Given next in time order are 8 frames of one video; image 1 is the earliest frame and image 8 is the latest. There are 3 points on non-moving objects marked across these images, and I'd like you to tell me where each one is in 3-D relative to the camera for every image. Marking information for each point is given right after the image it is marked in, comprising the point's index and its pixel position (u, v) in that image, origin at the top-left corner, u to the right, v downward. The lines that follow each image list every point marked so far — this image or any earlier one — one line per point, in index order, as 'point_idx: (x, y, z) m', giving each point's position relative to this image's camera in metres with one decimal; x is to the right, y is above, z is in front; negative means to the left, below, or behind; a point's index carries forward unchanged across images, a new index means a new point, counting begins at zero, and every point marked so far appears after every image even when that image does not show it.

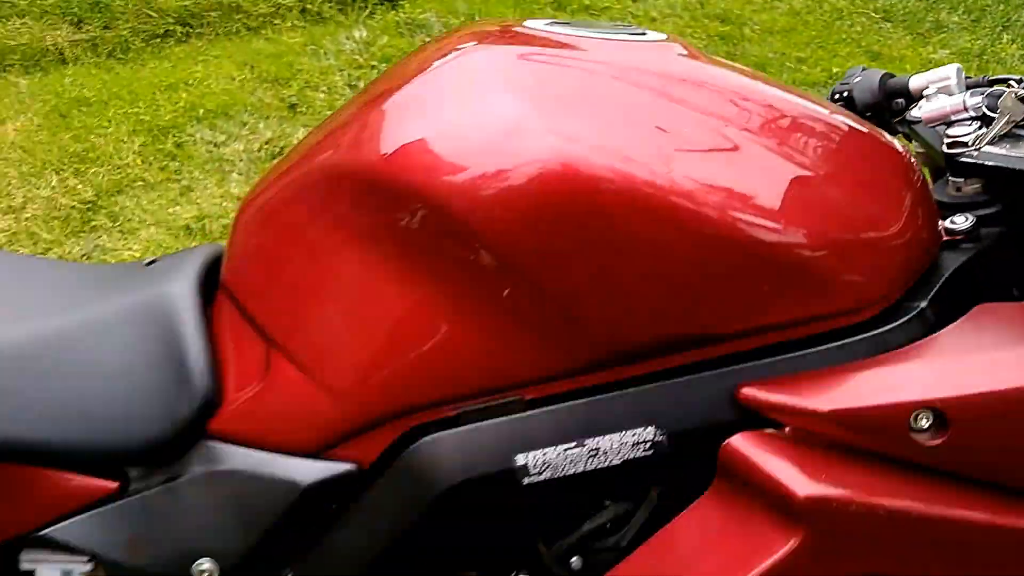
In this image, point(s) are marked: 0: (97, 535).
0: (-0.4, -0.3, +1.1) m
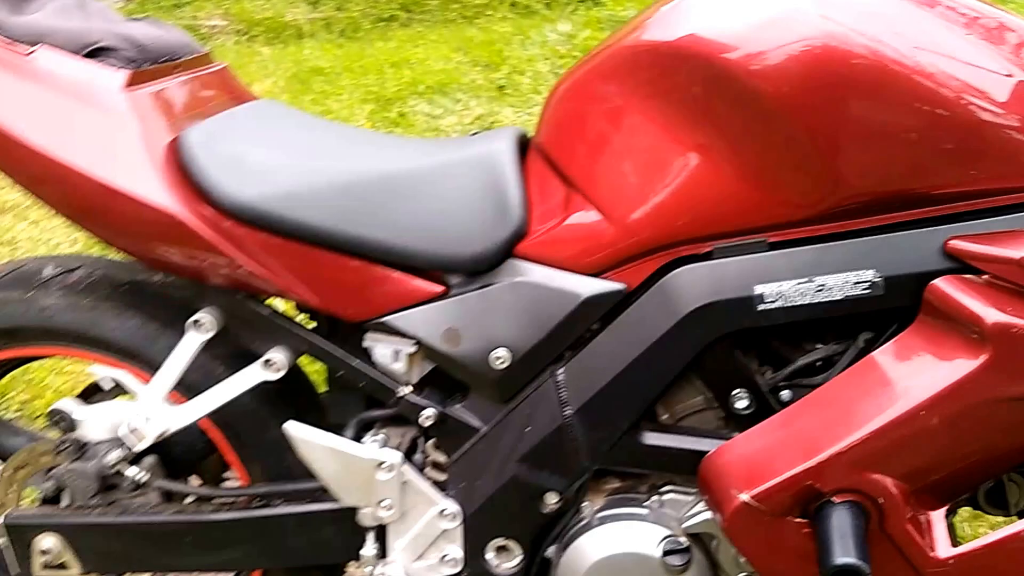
0: (-0.1, 0.0, +1.4) m
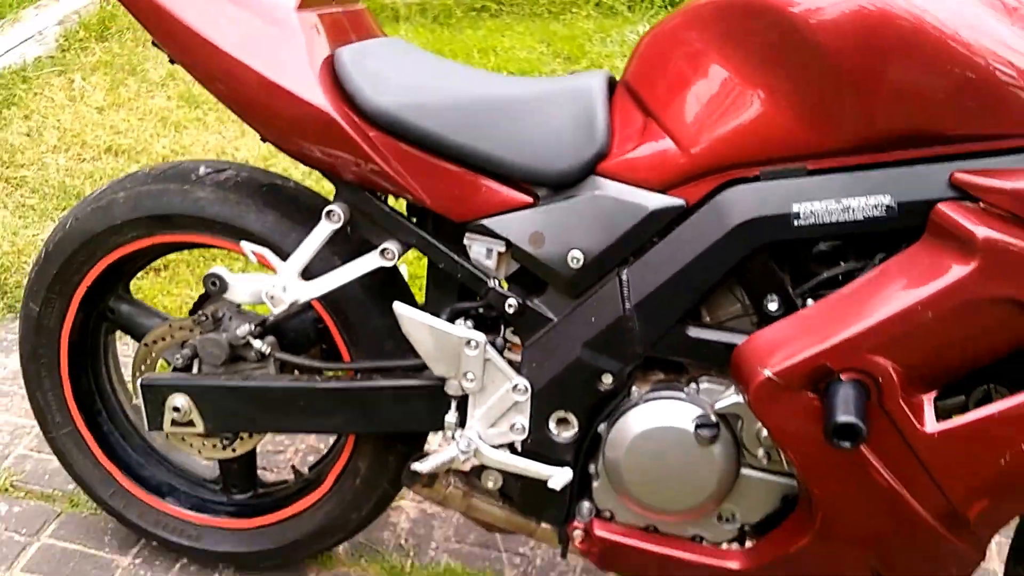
0: (0.0, +0.1, +1.7) m
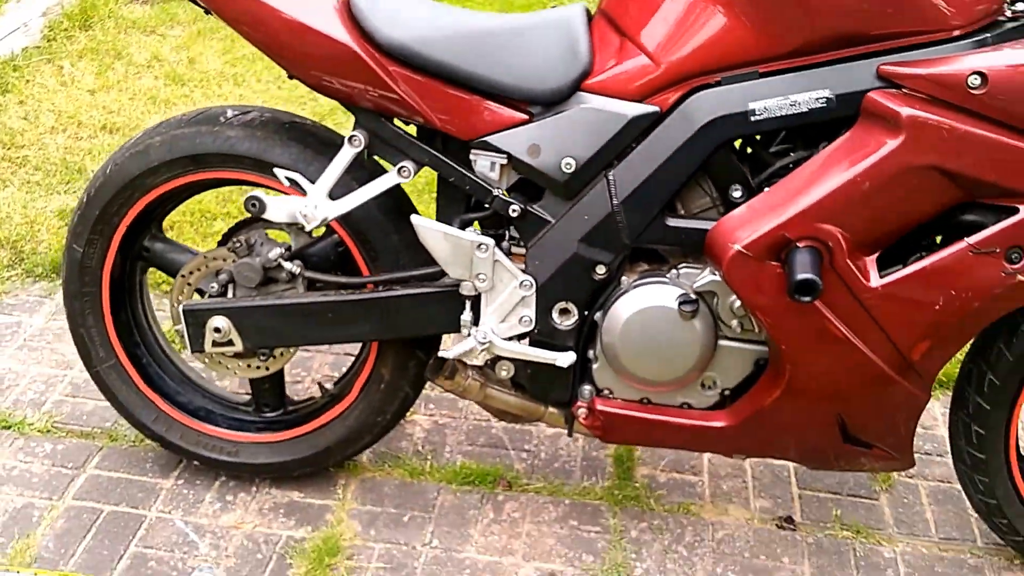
0: (0.0, +0.3, +2.0) m
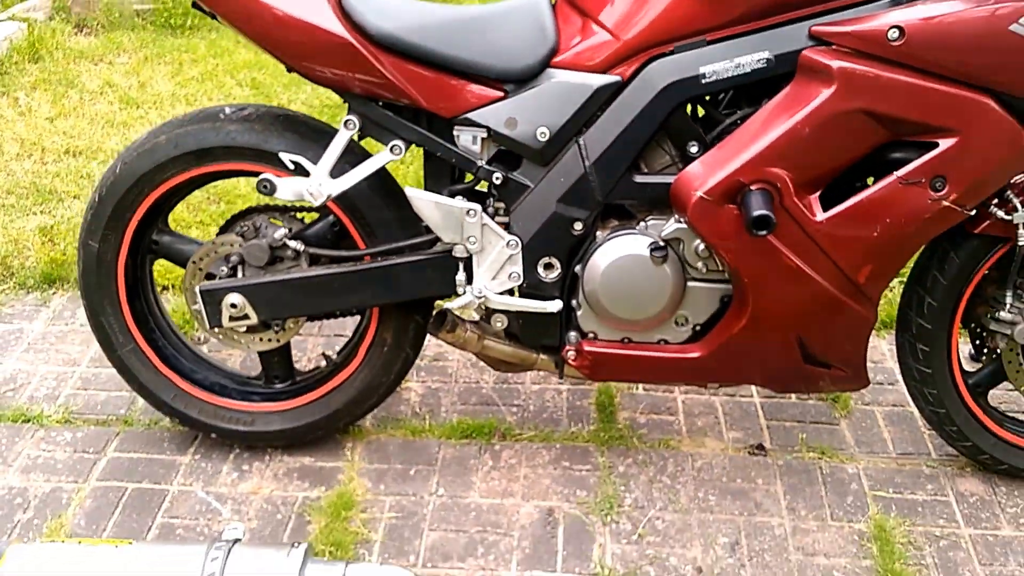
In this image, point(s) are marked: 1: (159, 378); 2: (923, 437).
0: (0.0, +0.4, +2.2) m
1: (-0.8, -0.2, +2.5) m
2: (+1.0, -0.4, +2.8) m
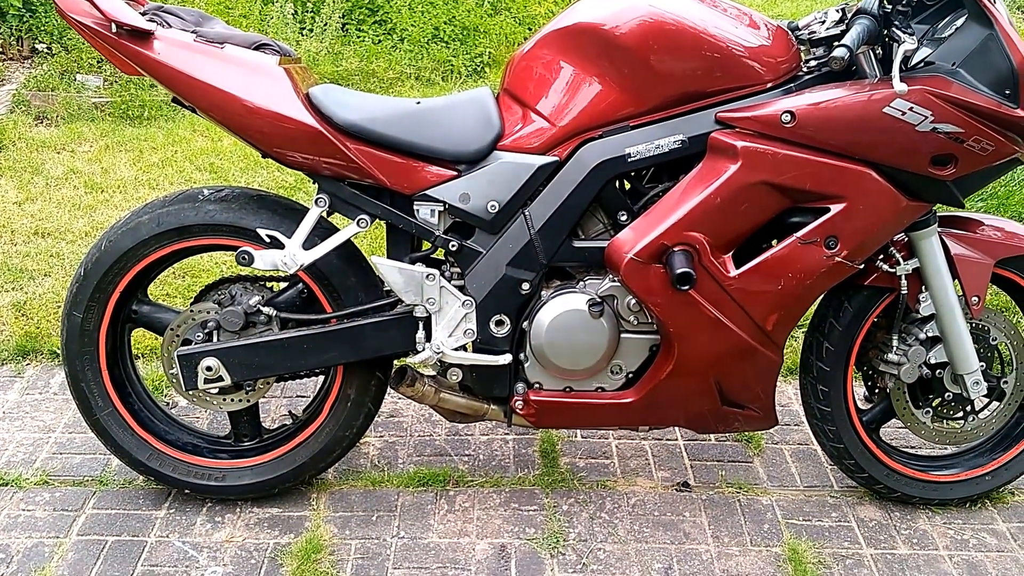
0: (-0.2, +0.2, +2.5) m
1: (-0.9, -0.4, +2.7) m
2: (+0.9, -0.5, +3.1) m
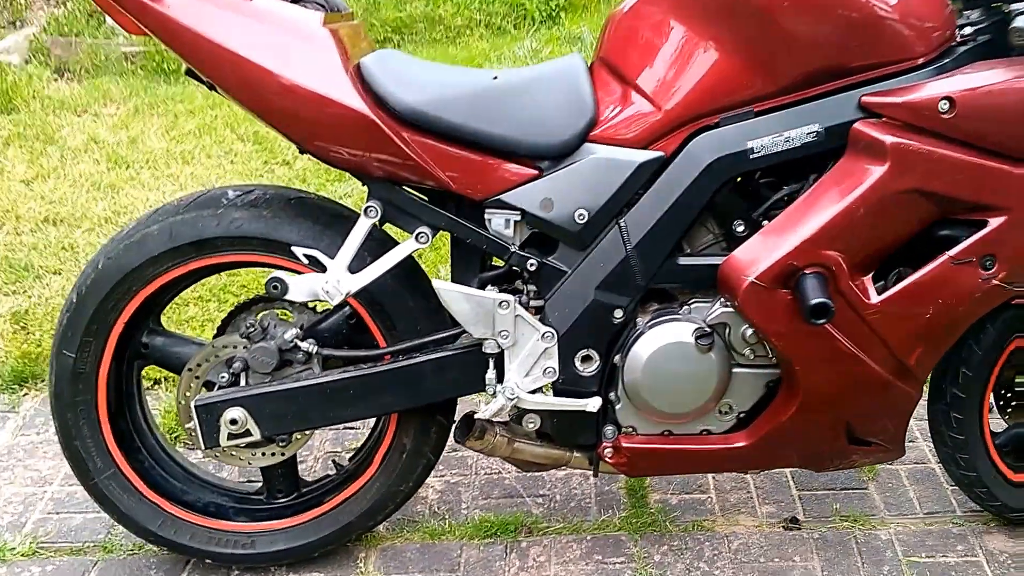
0: (0.0, +0.2, +2.0) m
1: (-0.8, -0.4, +2.3) m
2: (+1.1, -0.5, +2.6) m
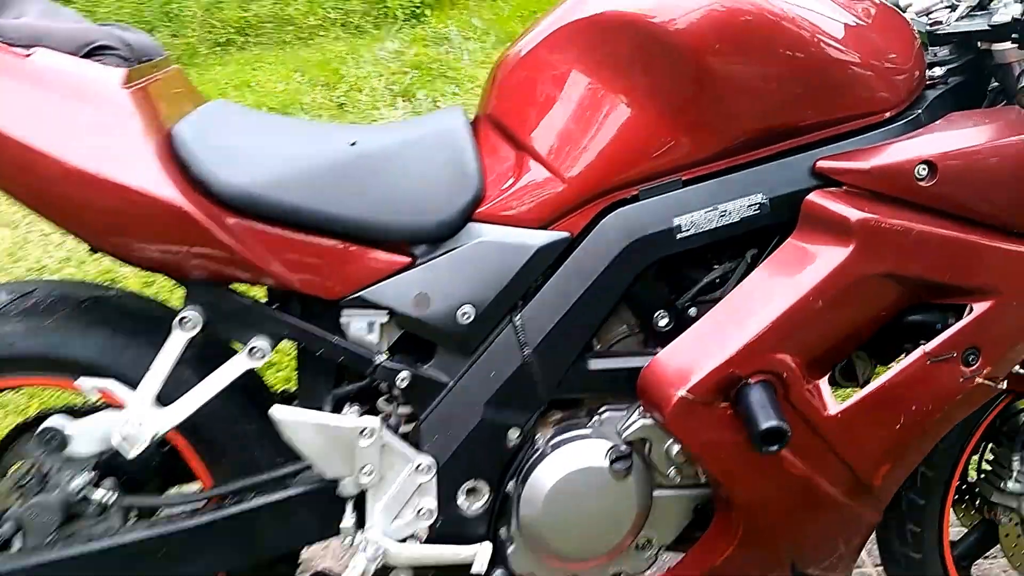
0: (-0.2, 0.0, +1.6) m
1: (-1.0, -0.6, +1.8) m
2: (+0.9, -0.7, +2.2) m
